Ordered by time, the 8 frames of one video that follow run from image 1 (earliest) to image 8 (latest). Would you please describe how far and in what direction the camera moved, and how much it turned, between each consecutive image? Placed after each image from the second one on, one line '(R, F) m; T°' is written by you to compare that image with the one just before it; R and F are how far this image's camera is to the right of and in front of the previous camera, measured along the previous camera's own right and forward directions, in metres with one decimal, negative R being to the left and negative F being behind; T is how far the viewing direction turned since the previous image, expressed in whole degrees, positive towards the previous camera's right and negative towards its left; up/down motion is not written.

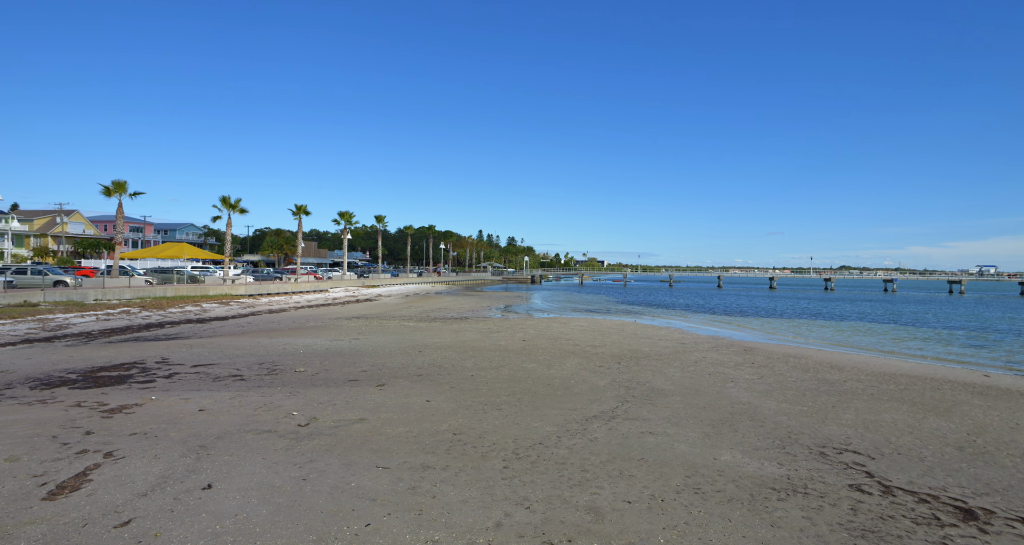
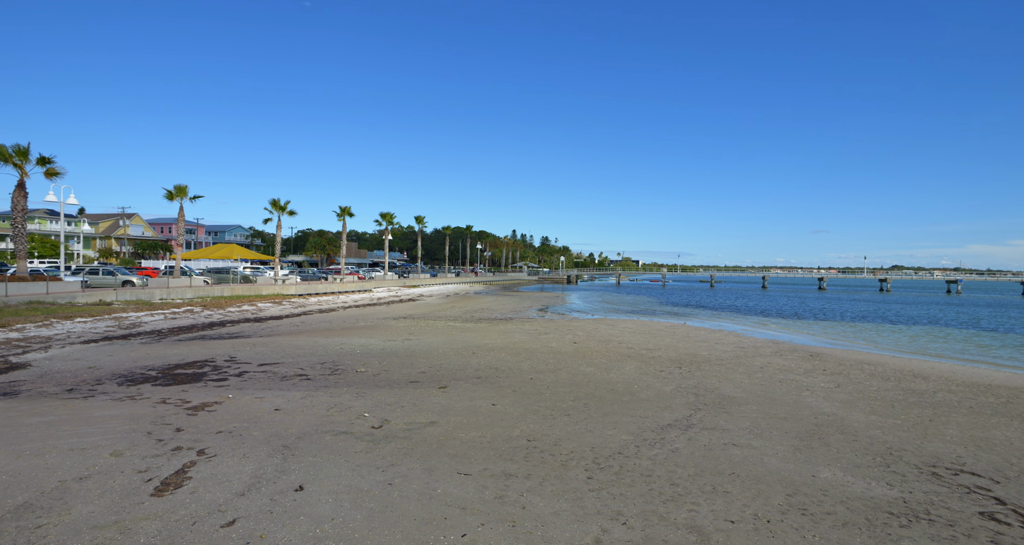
(-0.3, 0.0) m; -5°
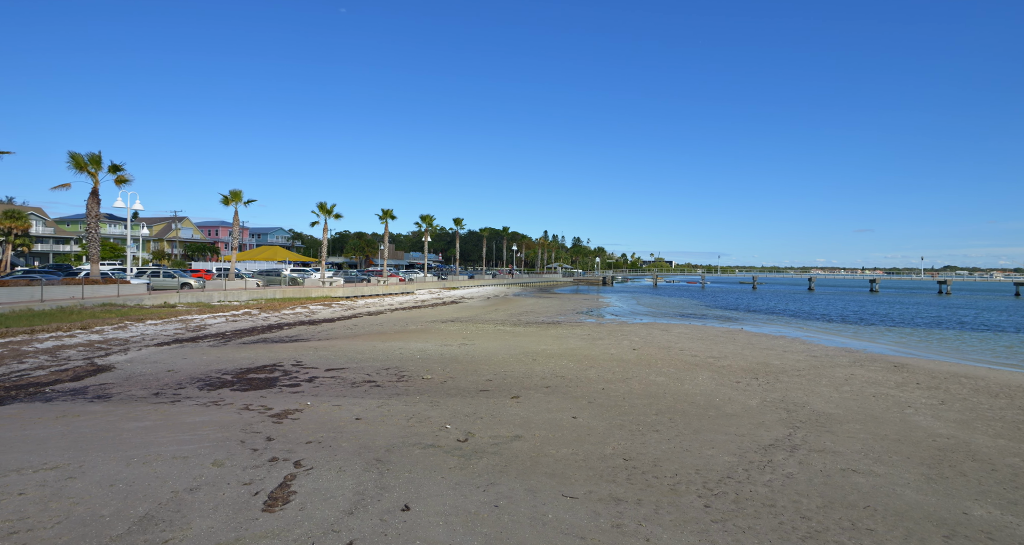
(-0.5, +0.1) m; -4°
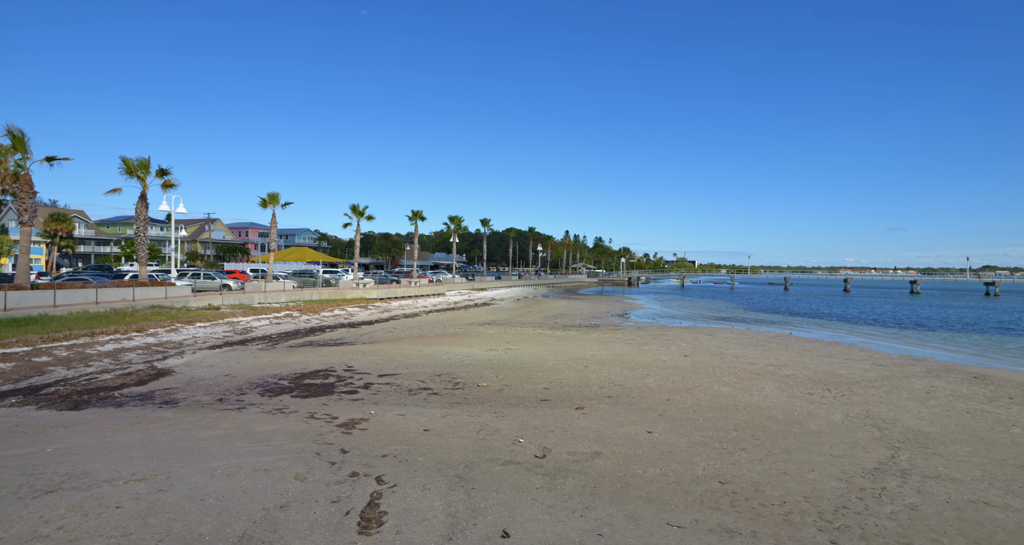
(-0.5, +0.2) m; -3°
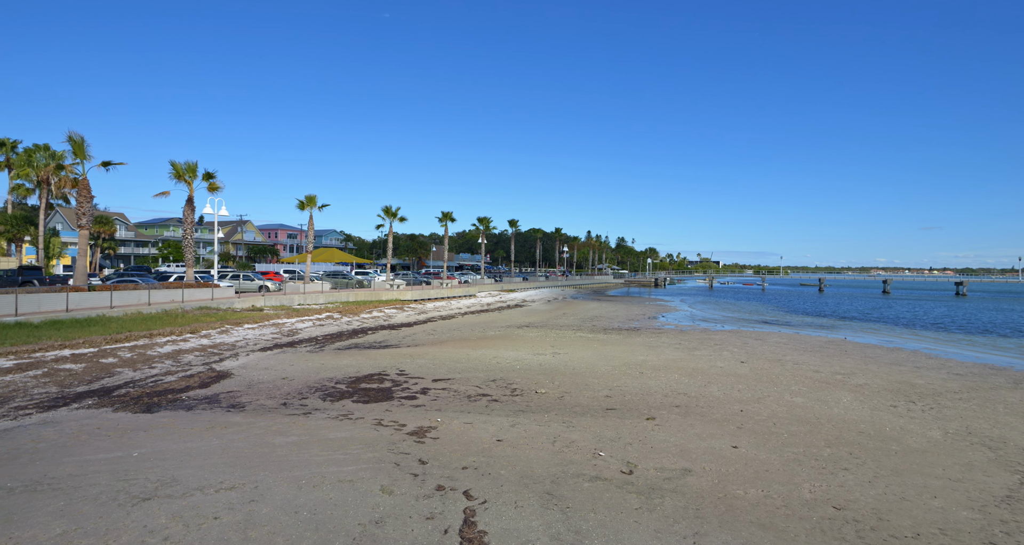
(-0.6, +0.2) m; -3°
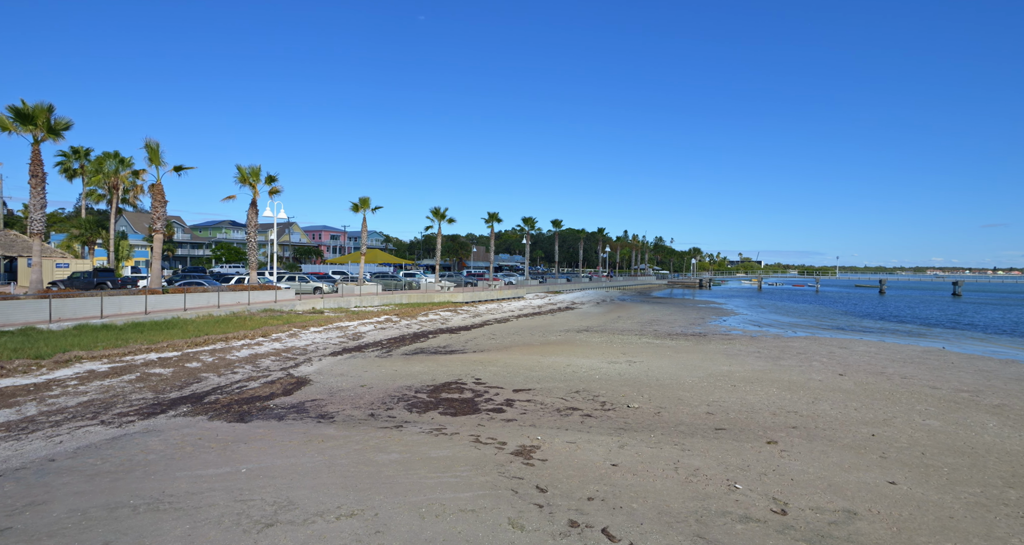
(-0.8, +0.4) m; -5°
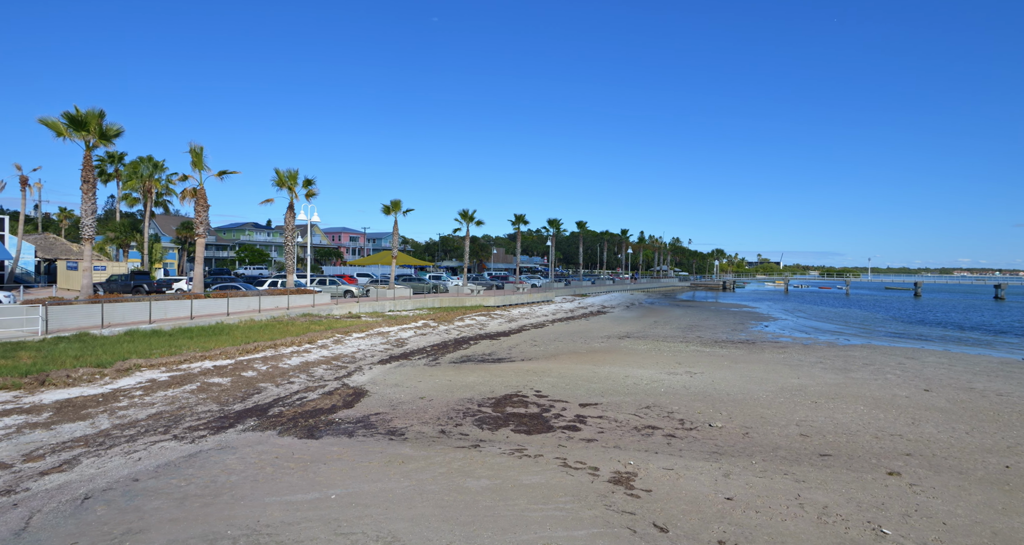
(-0.8, +0.4) m; -3°
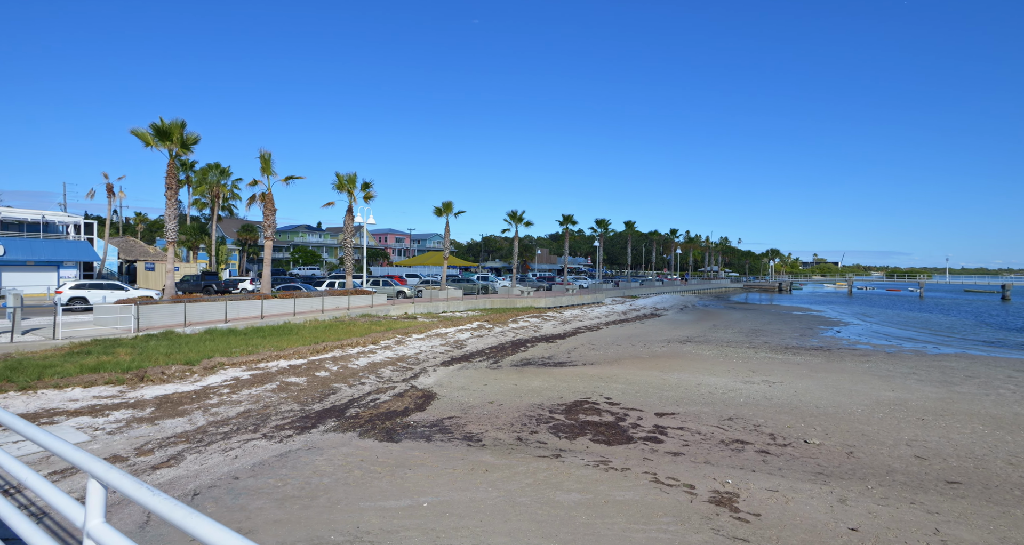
(-0.5, +0.2) m; -5°
